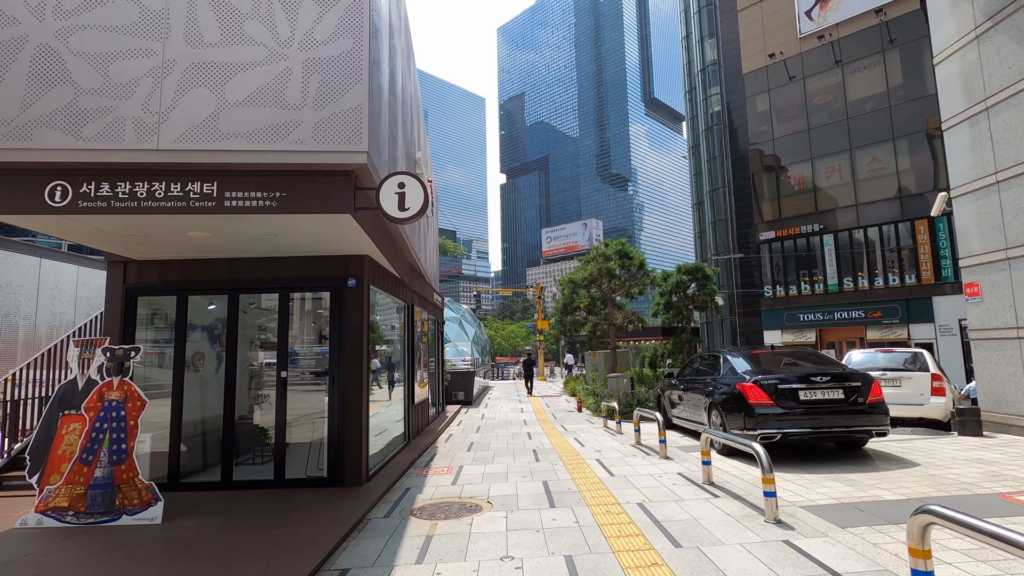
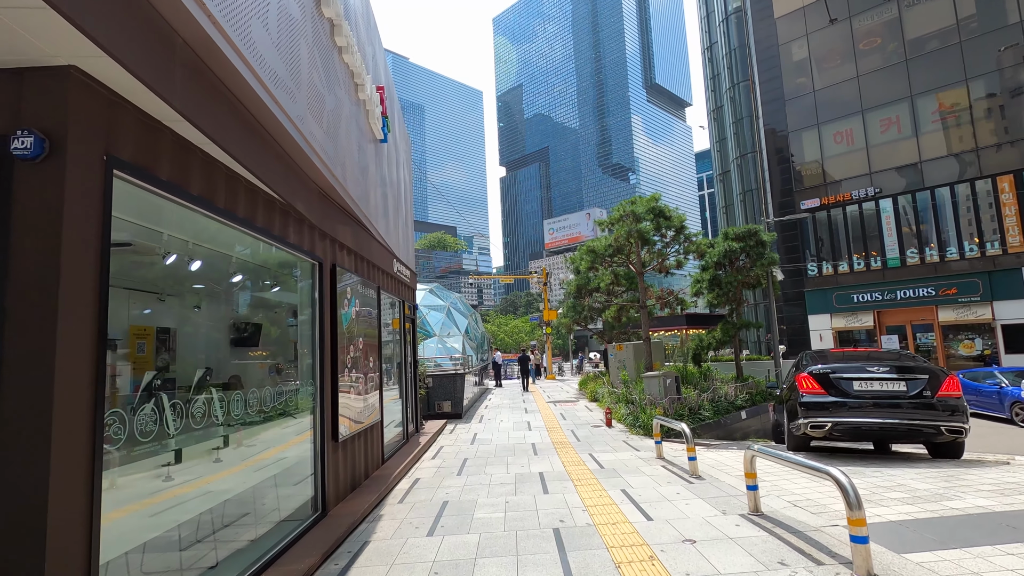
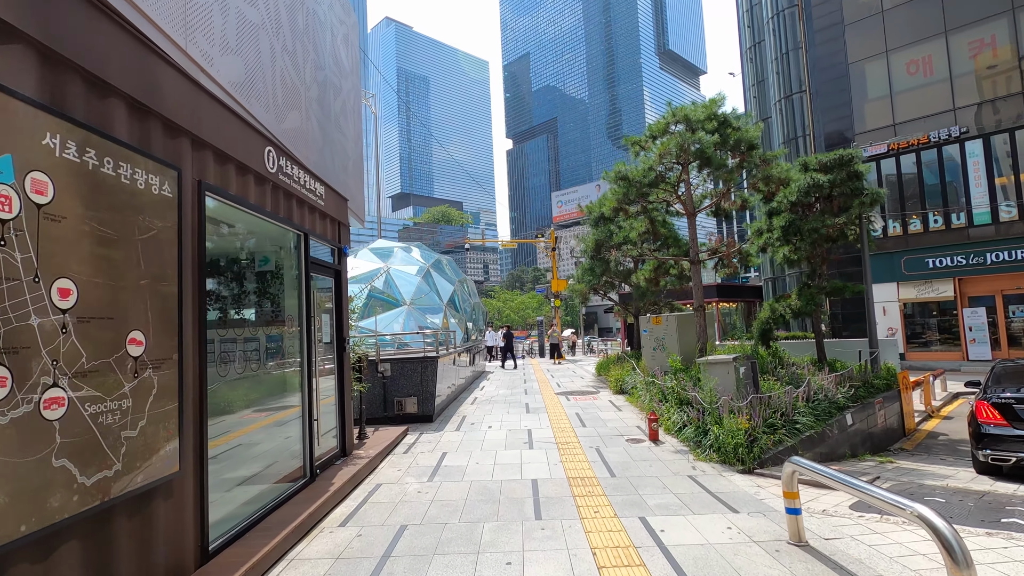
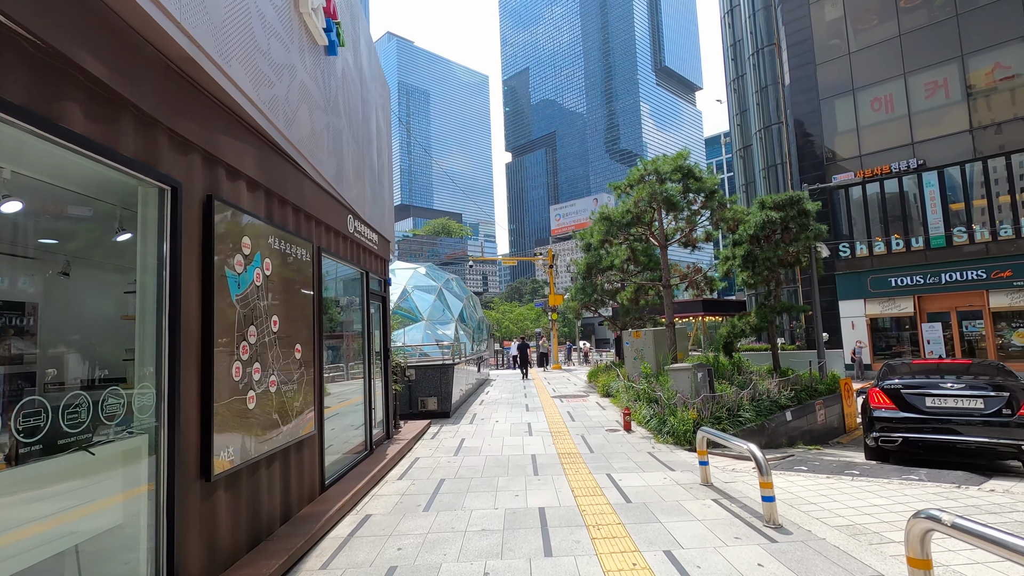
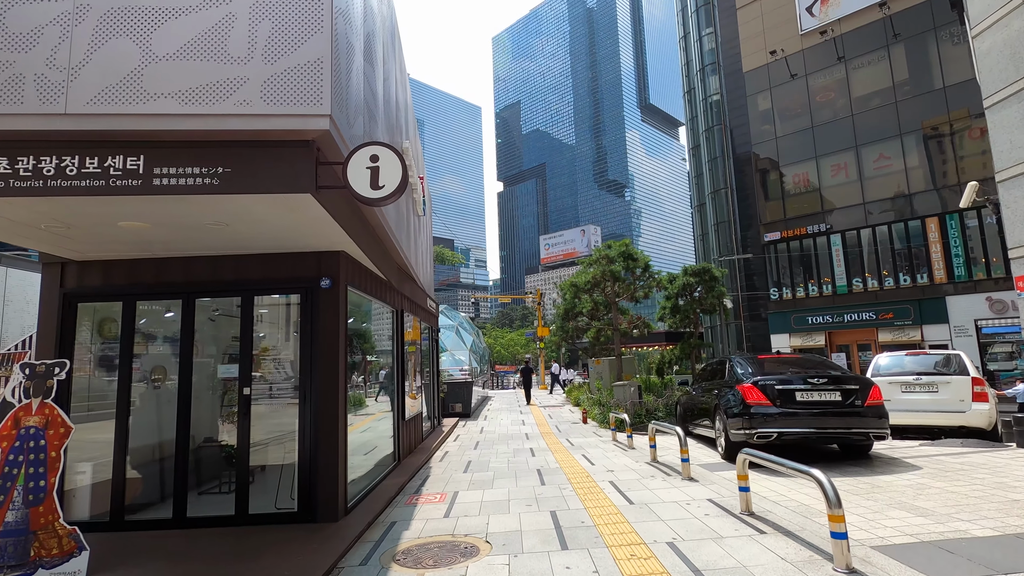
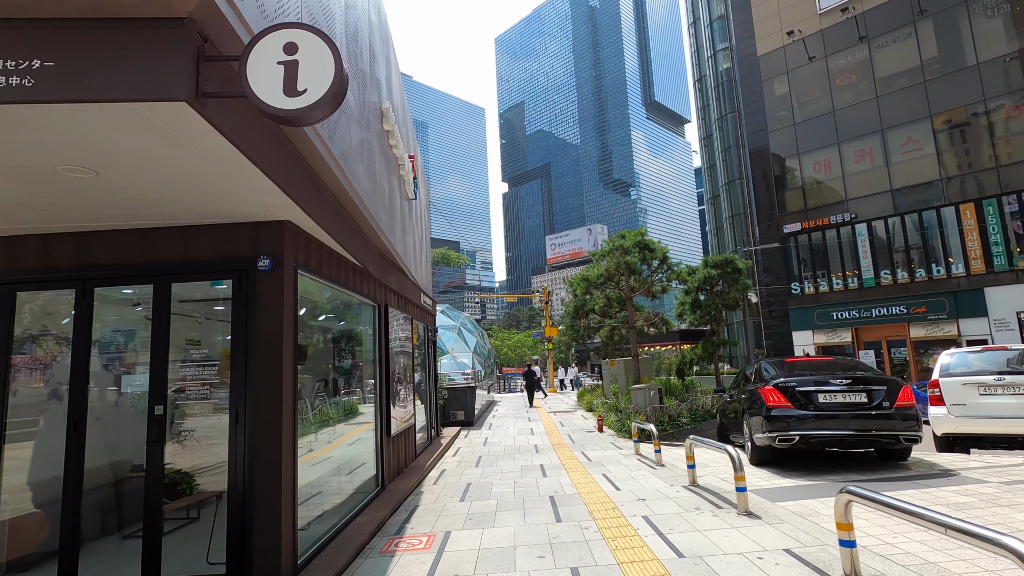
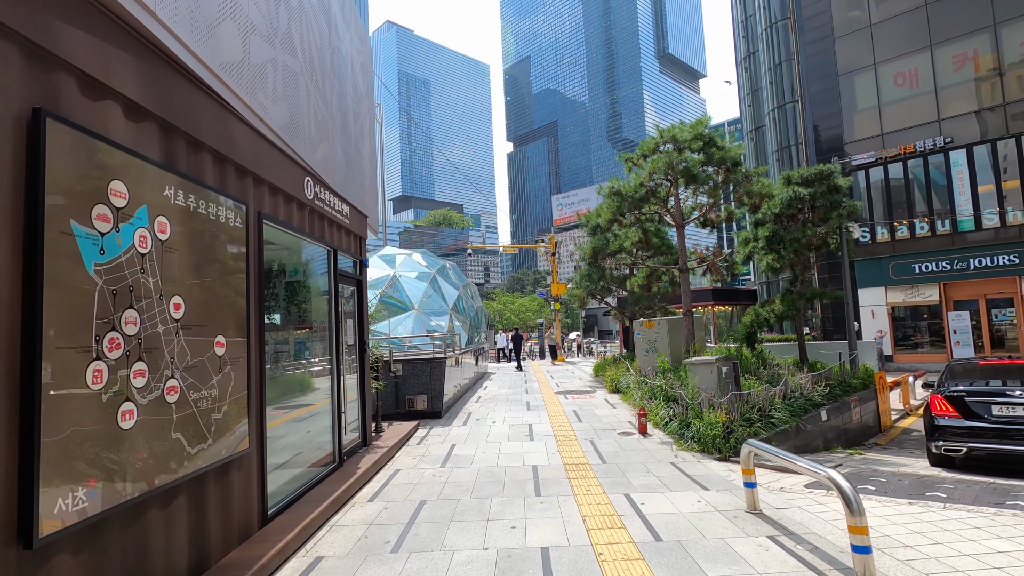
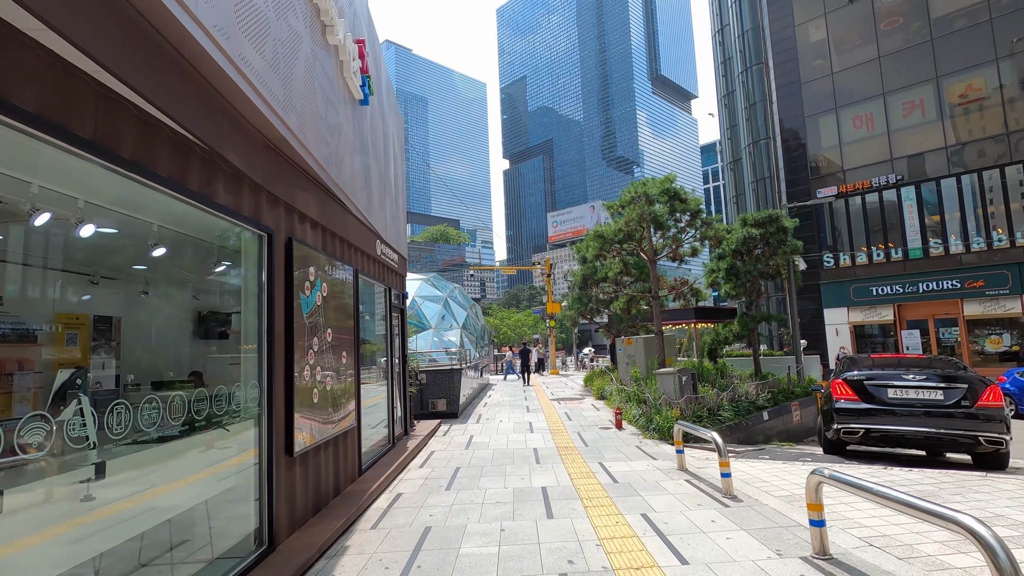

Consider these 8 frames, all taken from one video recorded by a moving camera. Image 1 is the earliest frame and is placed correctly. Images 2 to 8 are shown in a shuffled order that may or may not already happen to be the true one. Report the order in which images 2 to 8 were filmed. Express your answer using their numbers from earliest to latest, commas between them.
5, 6, 2, 8, 4, 7, 3
